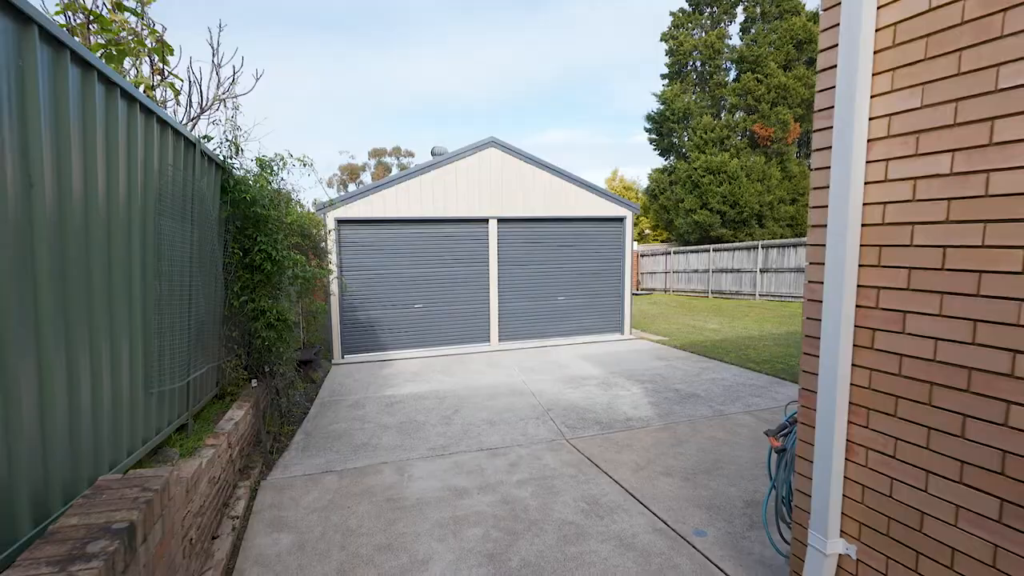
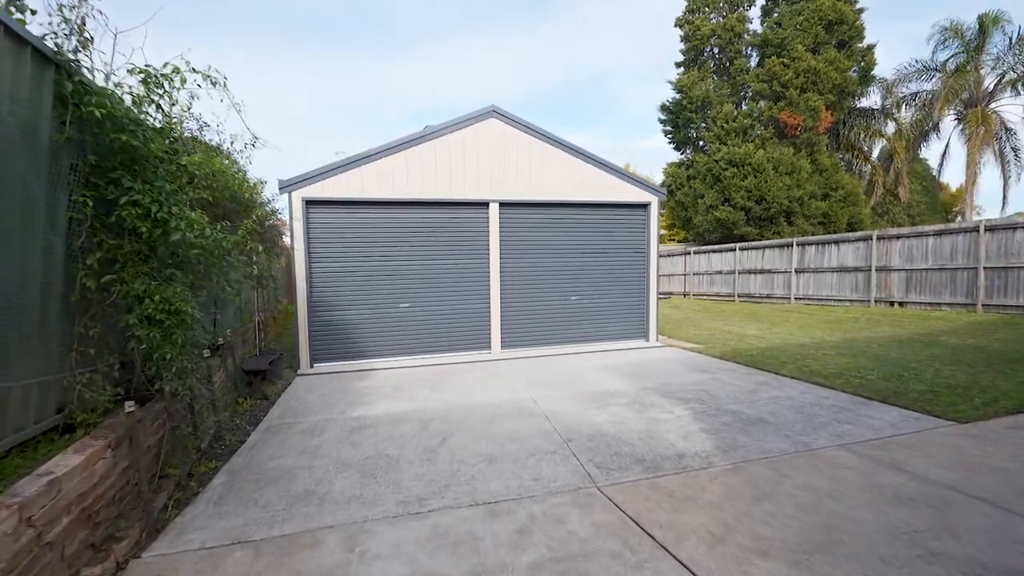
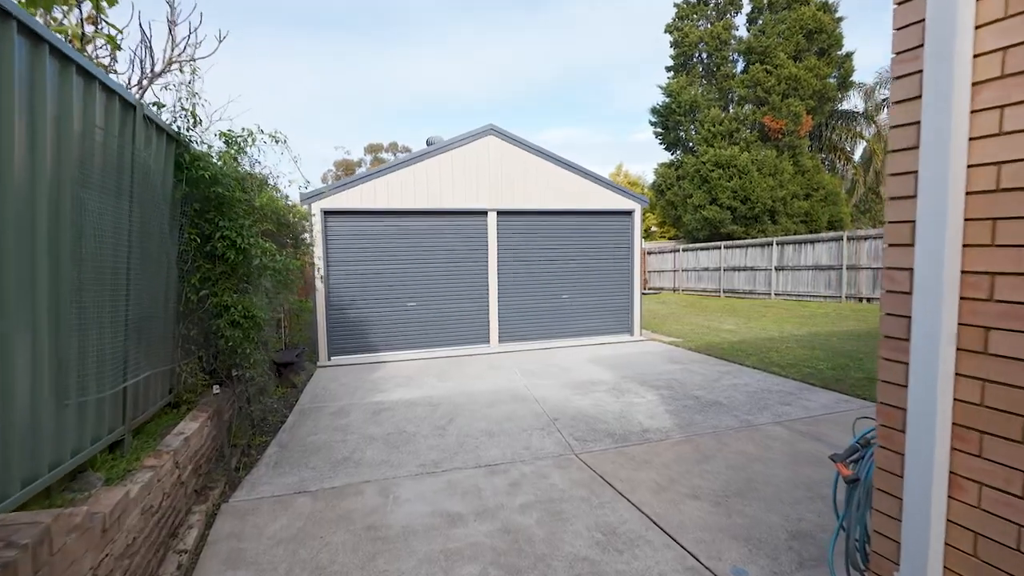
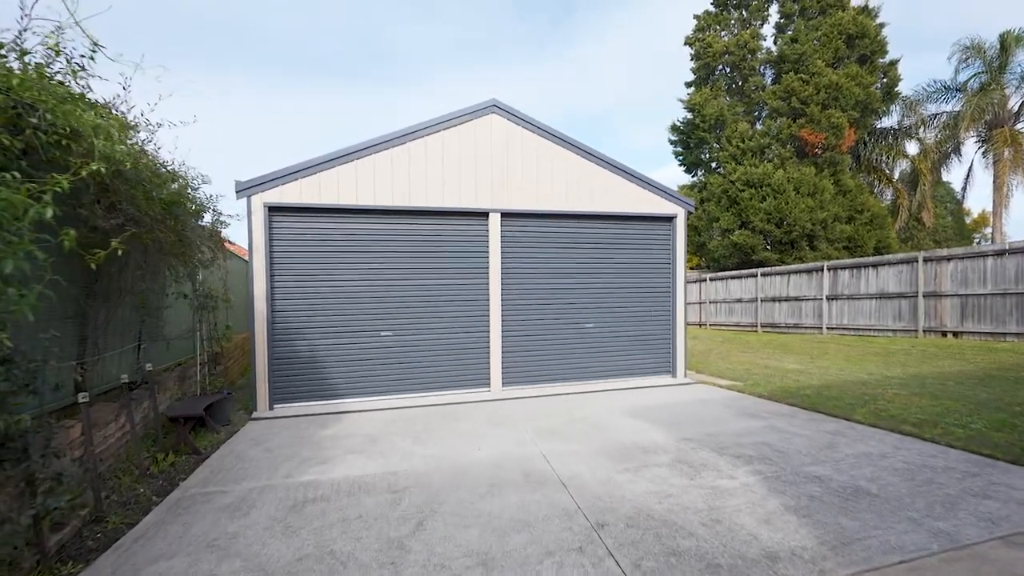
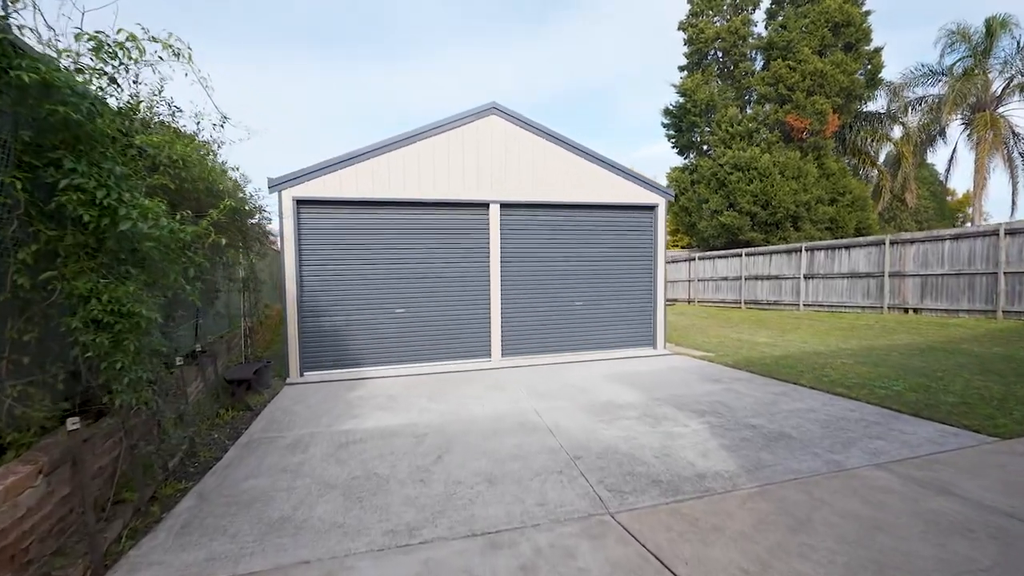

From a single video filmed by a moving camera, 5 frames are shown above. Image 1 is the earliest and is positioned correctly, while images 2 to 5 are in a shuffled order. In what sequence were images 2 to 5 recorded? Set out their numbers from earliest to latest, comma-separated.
3, 2, 5, 4
